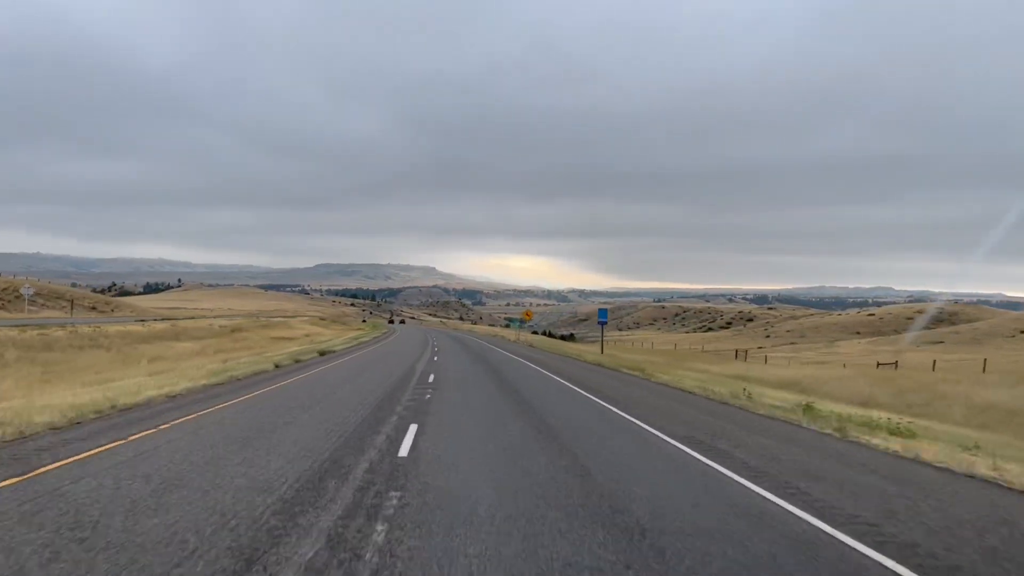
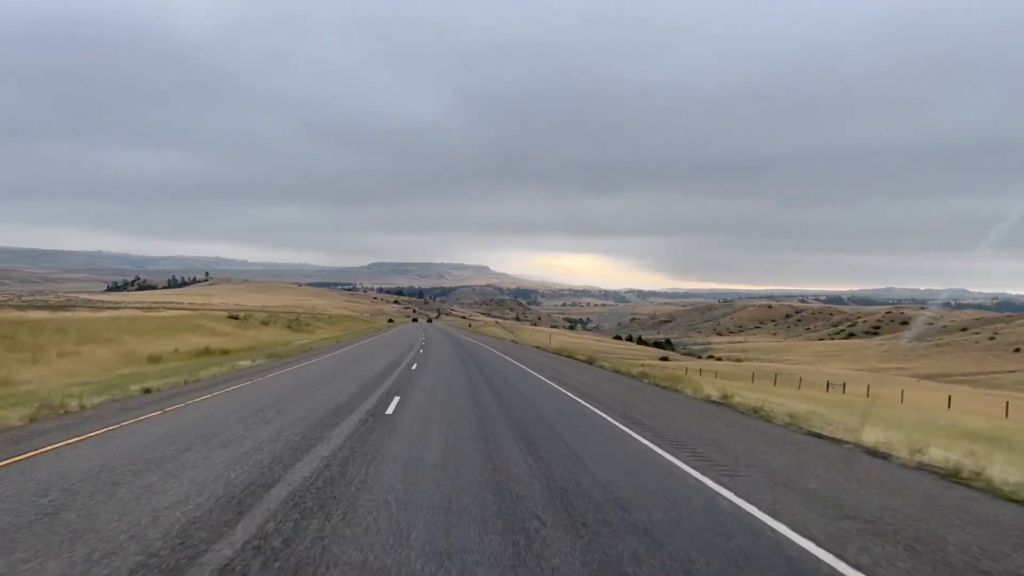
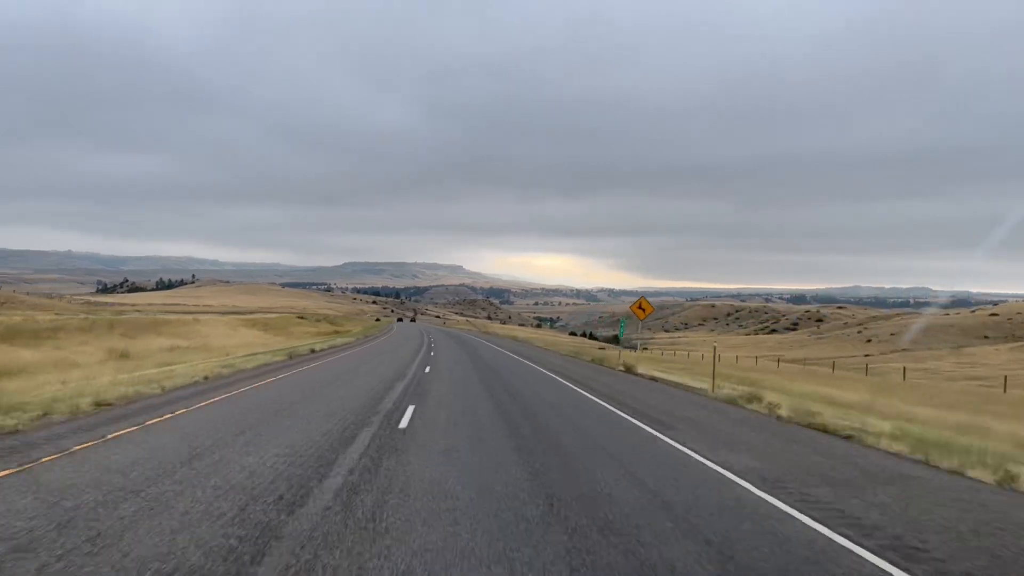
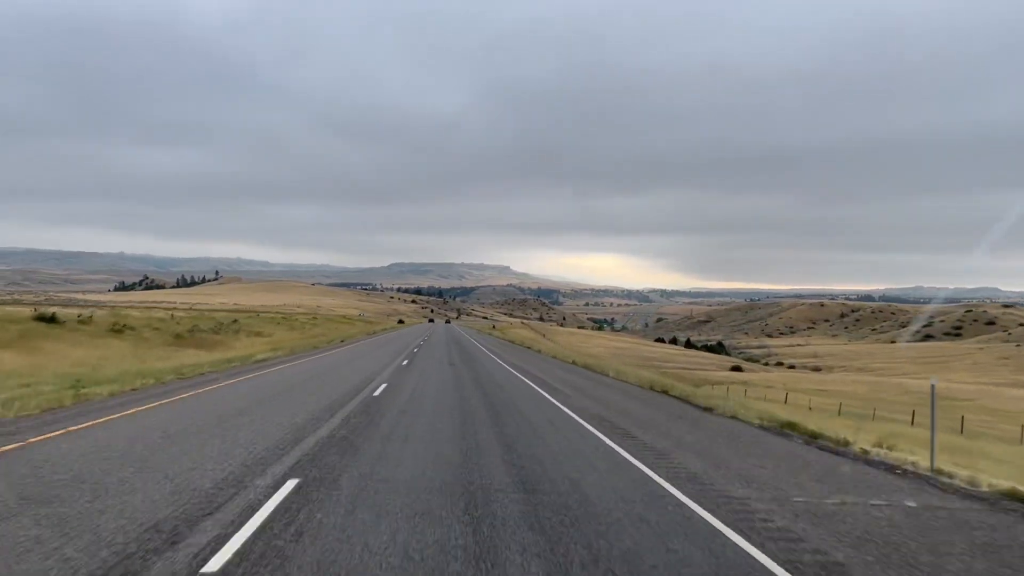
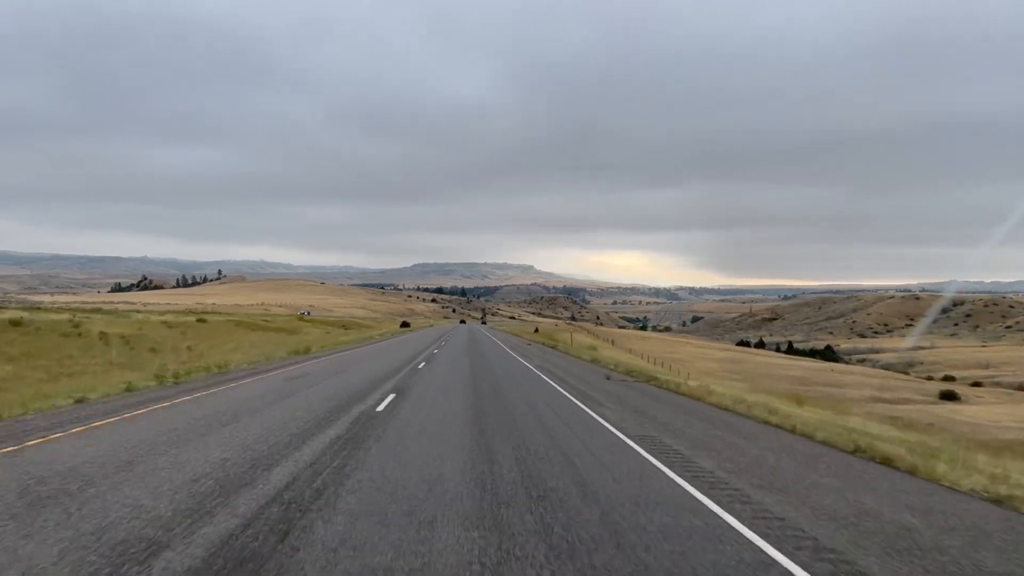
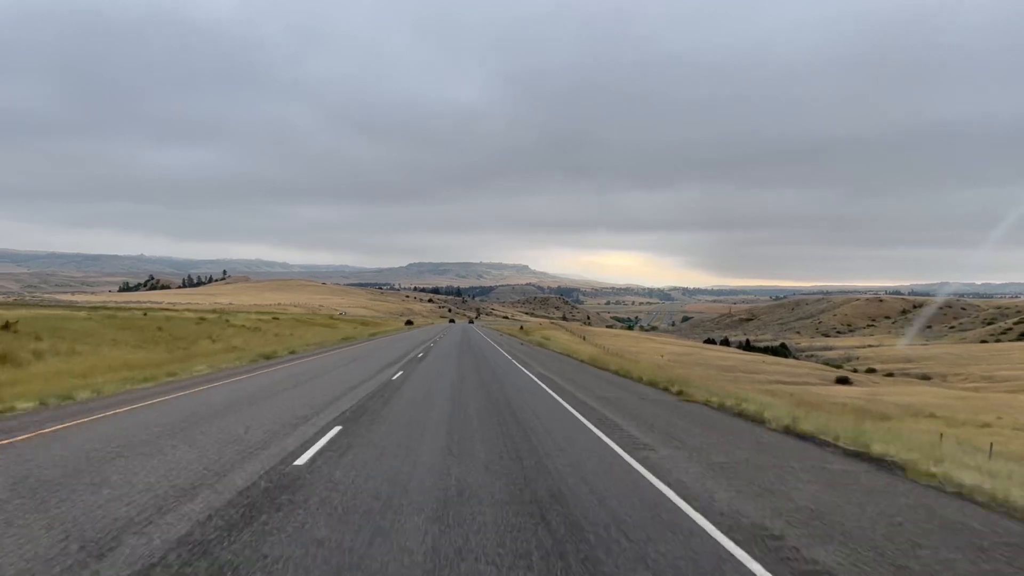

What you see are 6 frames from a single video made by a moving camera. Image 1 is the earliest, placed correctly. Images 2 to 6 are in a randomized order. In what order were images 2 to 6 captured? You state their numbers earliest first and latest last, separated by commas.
3, 2, 4, 6, 5
